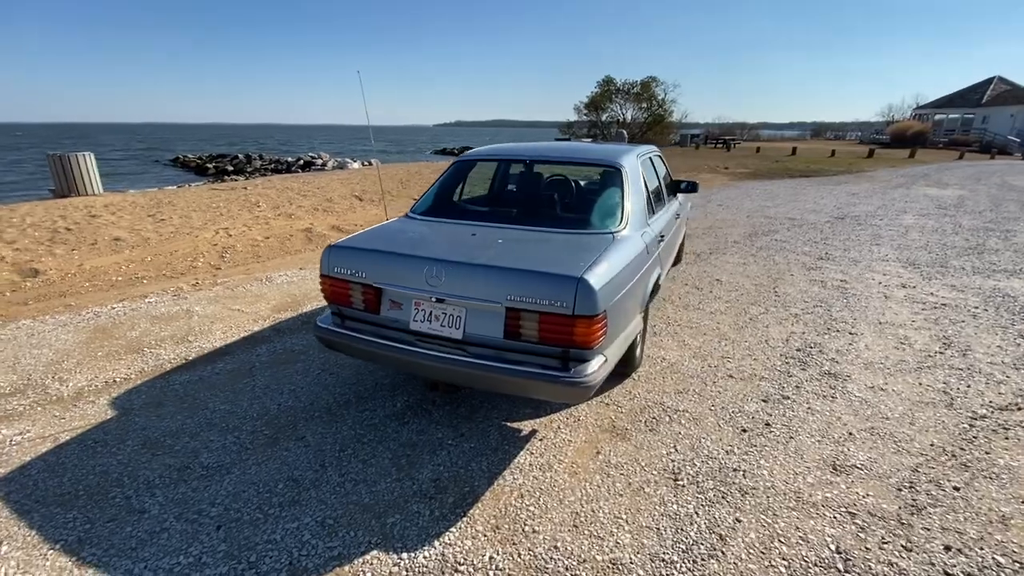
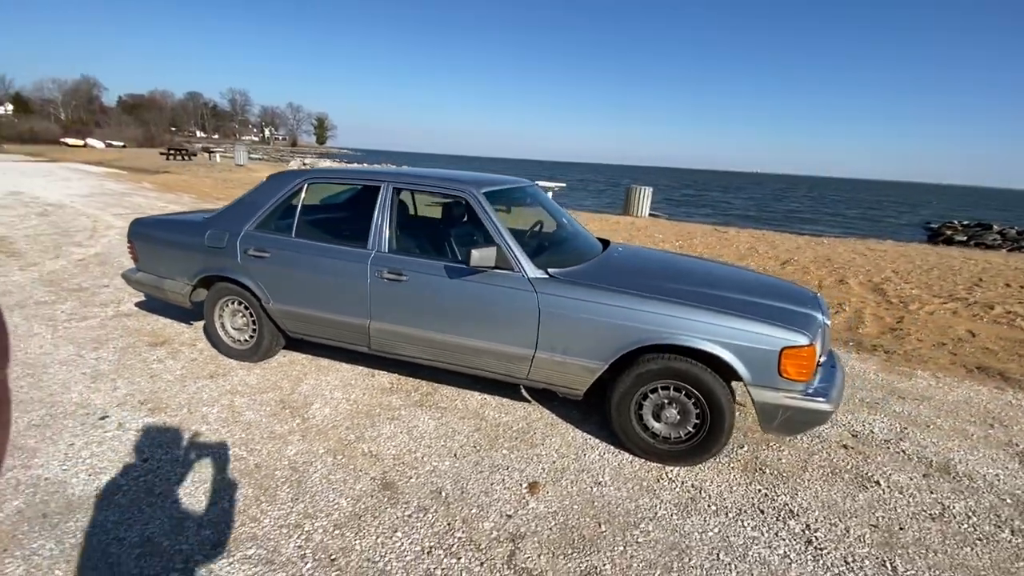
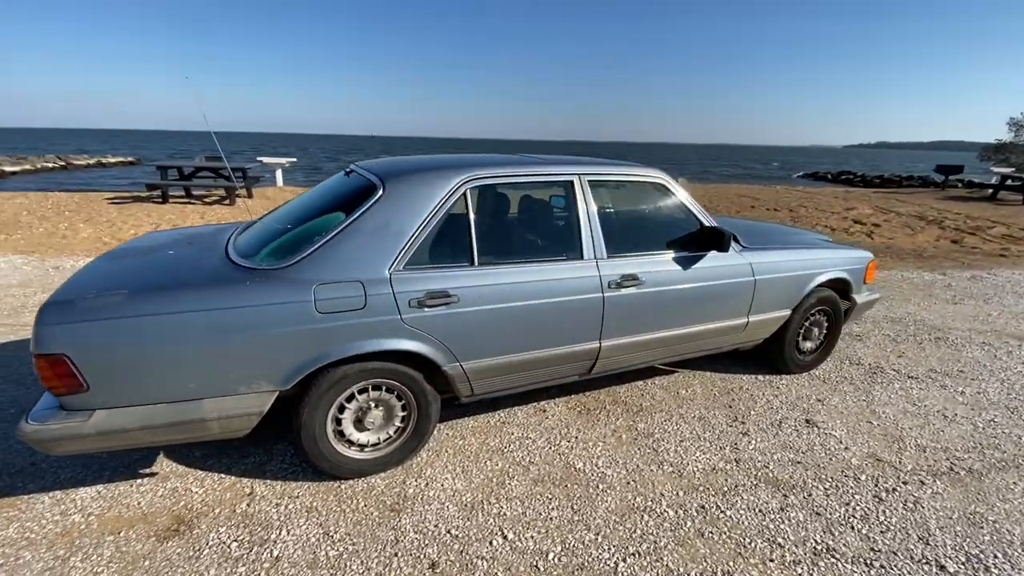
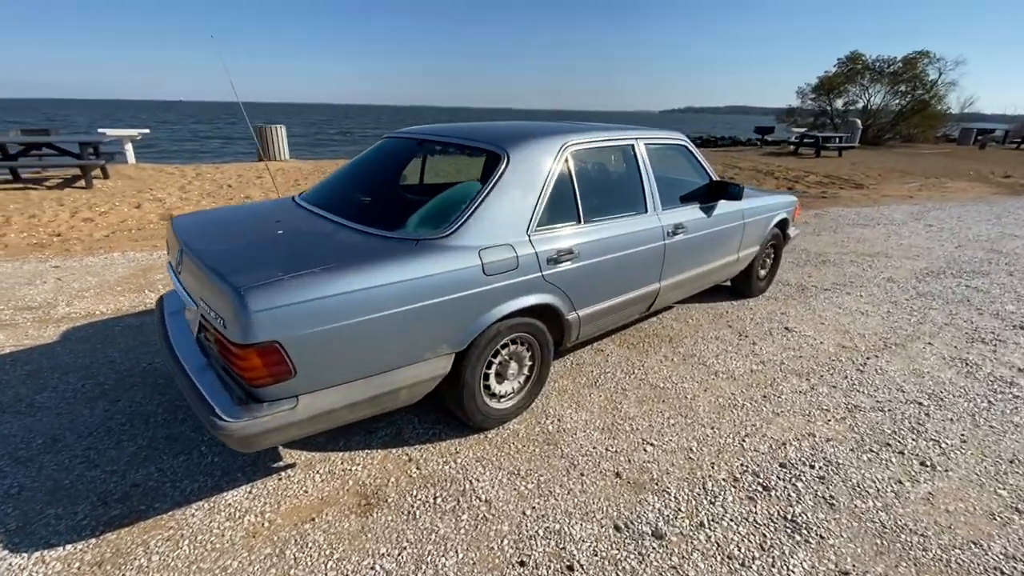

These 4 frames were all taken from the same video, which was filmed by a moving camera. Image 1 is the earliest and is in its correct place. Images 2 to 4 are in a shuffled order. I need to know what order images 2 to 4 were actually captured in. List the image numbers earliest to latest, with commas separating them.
4, 3, 2
